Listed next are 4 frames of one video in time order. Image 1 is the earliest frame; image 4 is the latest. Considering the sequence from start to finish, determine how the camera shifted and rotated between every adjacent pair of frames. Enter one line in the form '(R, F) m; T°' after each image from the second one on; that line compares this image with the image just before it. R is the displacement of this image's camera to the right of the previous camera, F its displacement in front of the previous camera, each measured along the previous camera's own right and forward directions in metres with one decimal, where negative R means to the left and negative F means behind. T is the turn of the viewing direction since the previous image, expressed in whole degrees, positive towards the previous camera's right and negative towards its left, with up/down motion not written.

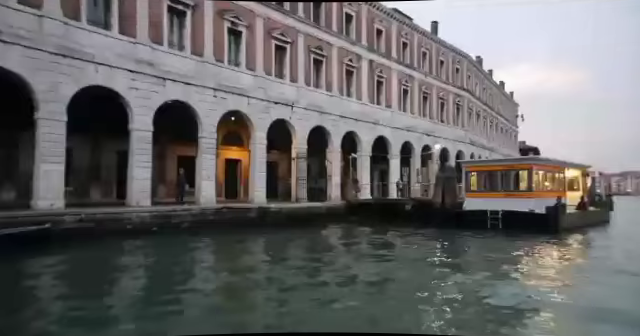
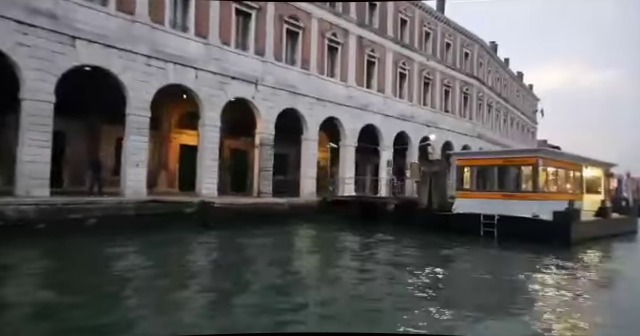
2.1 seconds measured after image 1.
(+1.6, +2.5) m; -2°
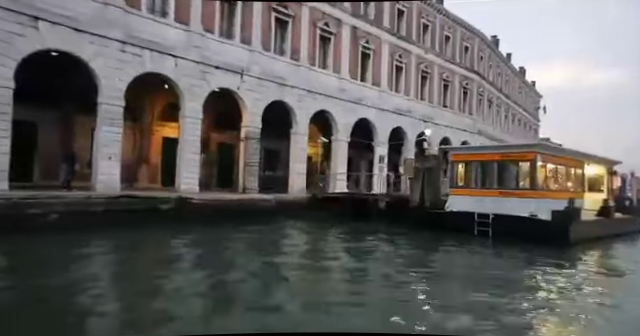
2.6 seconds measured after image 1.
(+0.4, +0.6) m; 0°
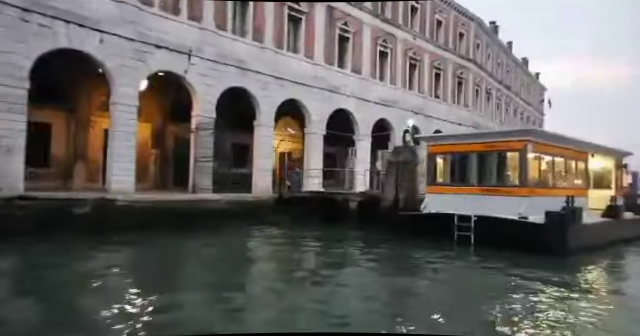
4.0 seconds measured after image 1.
(+1.2, +1.8) m; -1°
